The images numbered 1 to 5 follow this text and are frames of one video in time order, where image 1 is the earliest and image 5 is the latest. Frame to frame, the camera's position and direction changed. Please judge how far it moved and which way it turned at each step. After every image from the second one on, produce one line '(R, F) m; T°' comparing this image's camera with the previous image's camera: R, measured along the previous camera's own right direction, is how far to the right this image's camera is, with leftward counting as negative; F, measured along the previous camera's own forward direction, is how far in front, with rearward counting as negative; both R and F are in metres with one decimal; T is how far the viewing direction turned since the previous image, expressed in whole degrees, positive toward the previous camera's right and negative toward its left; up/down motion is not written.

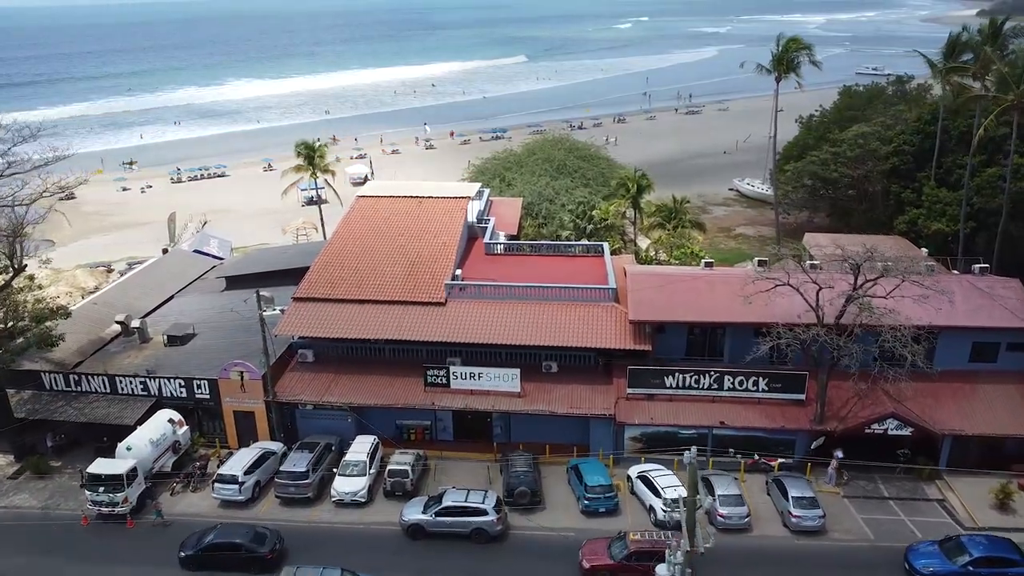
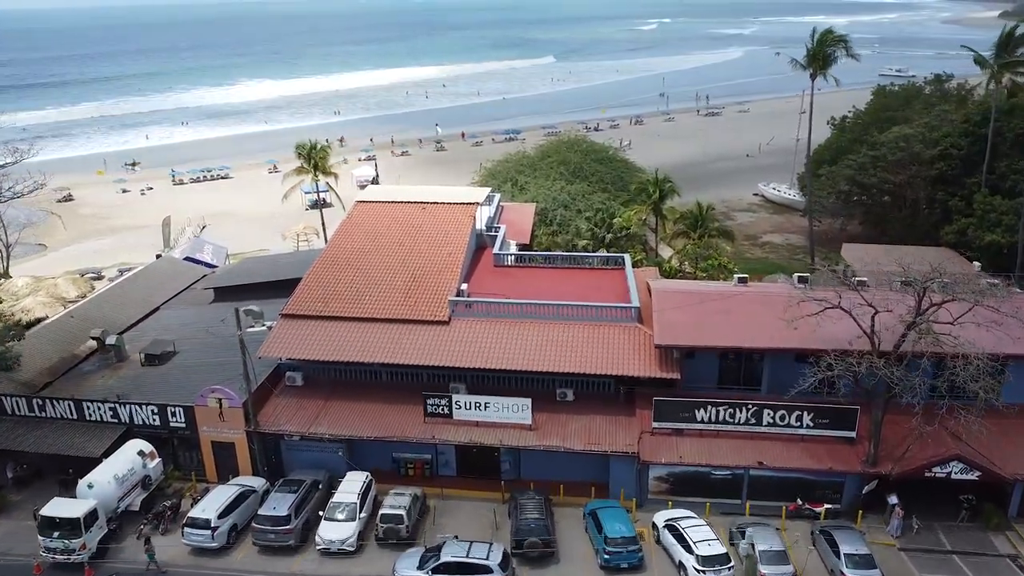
(+0.1, +3.1) m; -1°
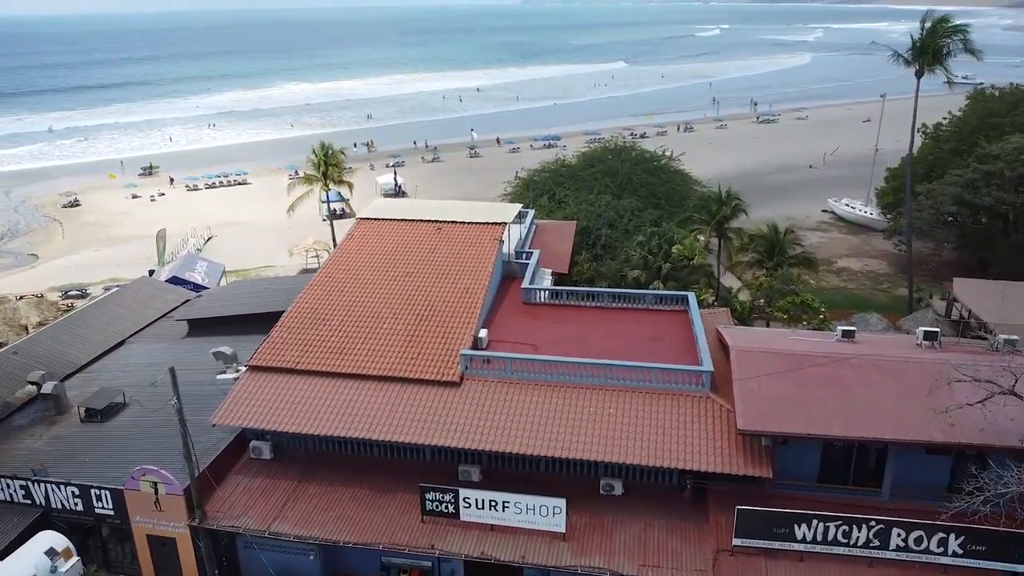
(+0.1, +6.6) m; -3°
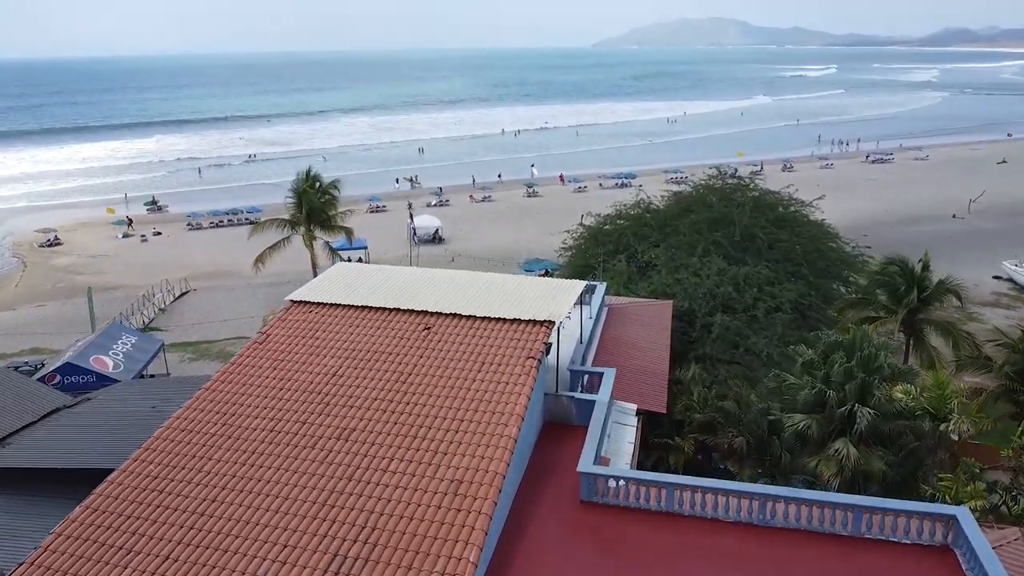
(+0.2, +13.6) m; -4°
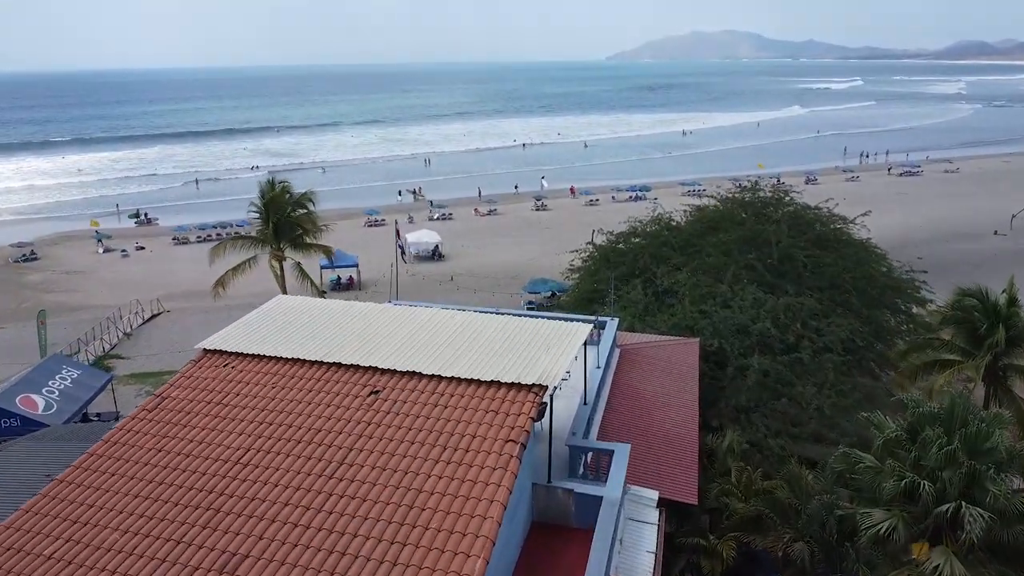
(+0.5, +4.0) m; -1°
